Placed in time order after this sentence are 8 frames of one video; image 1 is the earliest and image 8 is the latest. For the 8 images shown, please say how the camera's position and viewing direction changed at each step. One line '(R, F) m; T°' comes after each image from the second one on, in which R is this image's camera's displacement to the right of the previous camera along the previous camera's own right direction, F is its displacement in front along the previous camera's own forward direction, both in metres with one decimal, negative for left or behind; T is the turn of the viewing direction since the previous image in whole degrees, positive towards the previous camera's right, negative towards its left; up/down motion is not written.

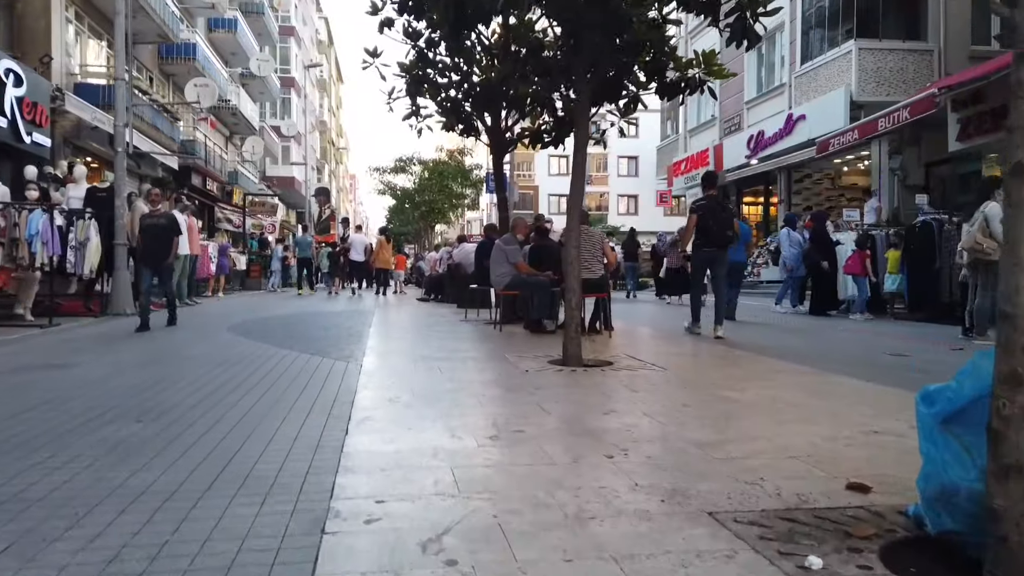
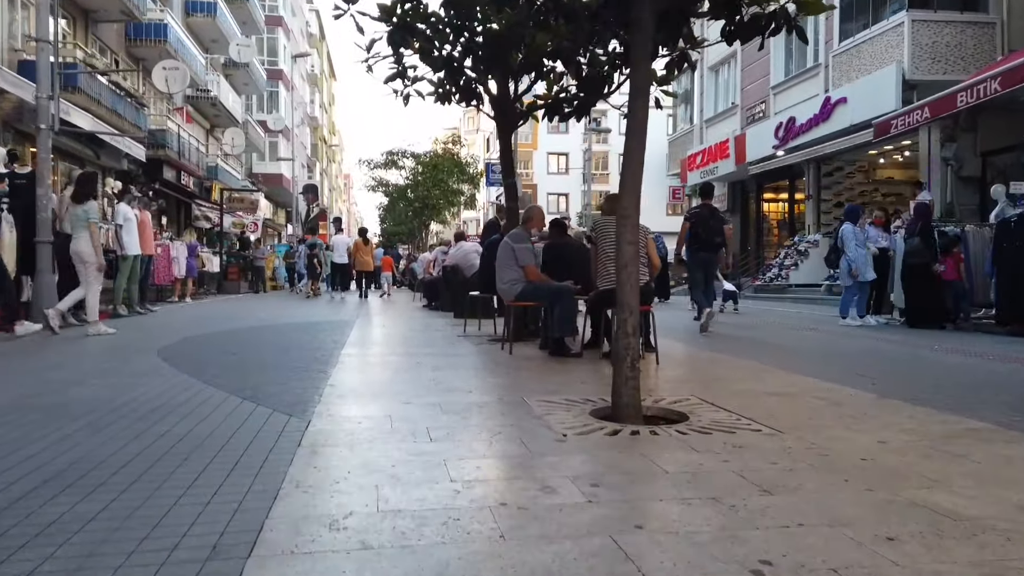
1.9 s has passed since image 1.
(-0.2, +2.5) m; 0°
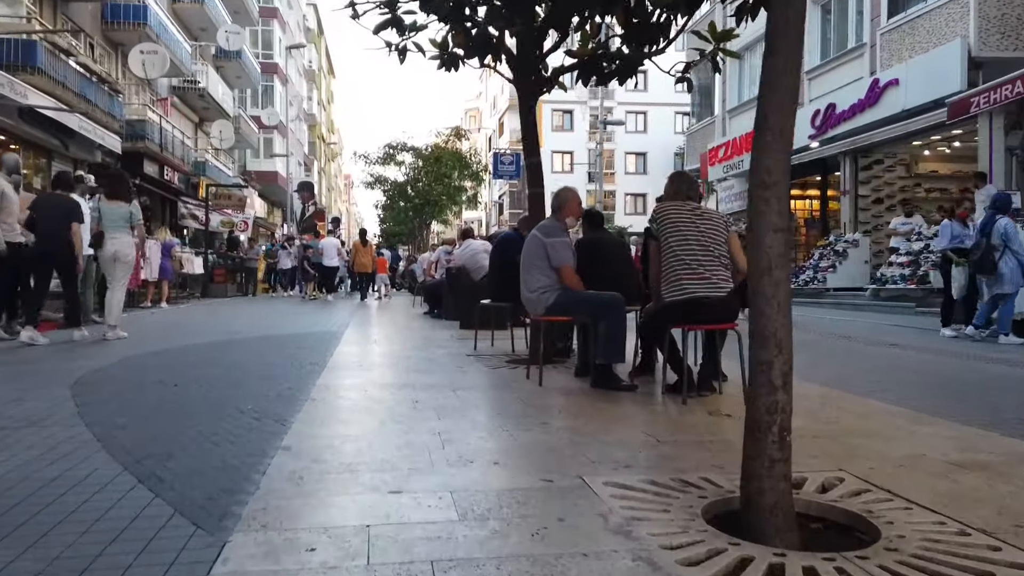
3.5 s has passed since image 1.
(-0.3, +2.1) m; 0°
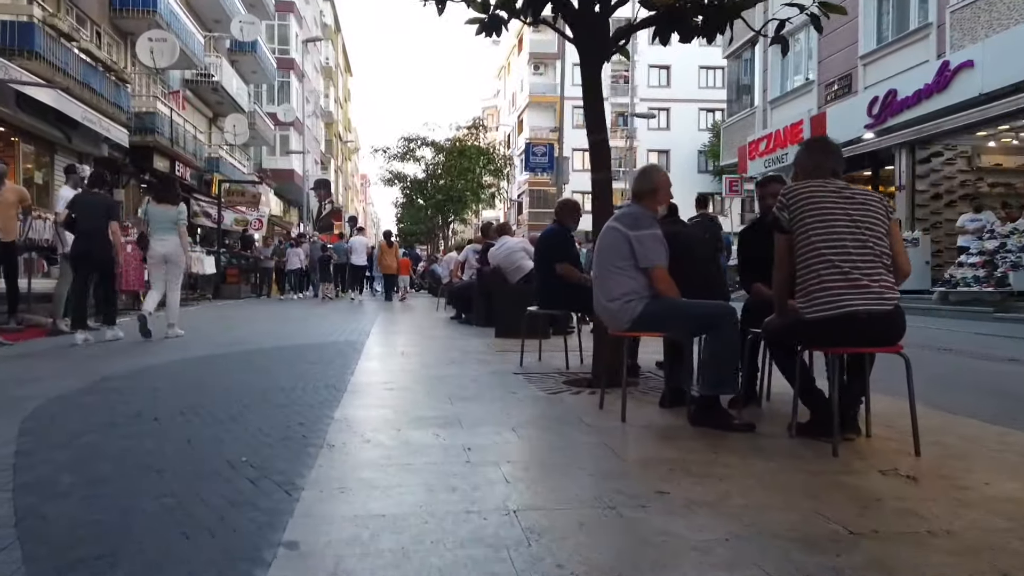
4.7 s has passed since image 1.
(-0.4, +1.4) m; -1°
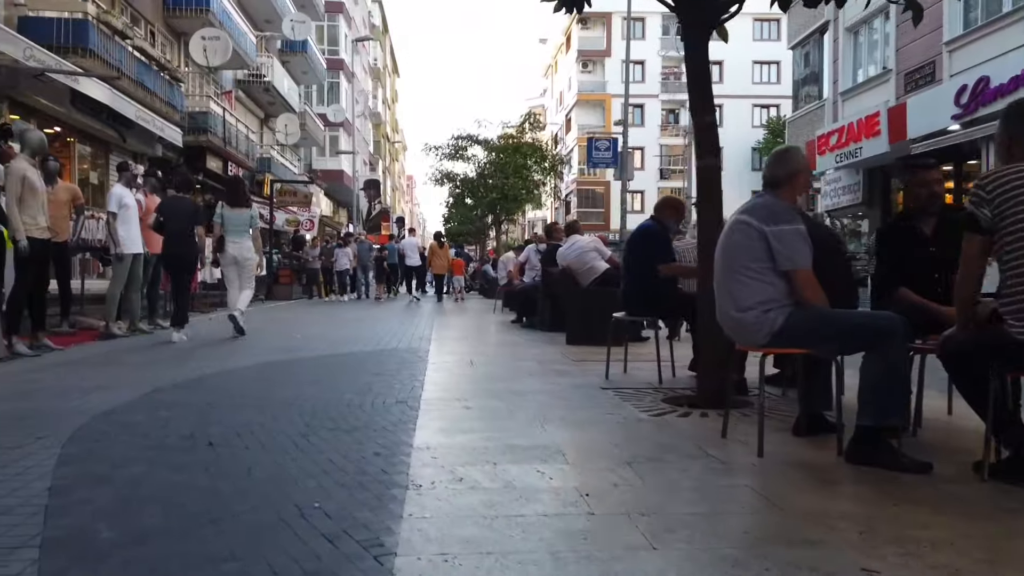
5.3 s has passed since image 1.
(-0.4, +0.8) m; -3°
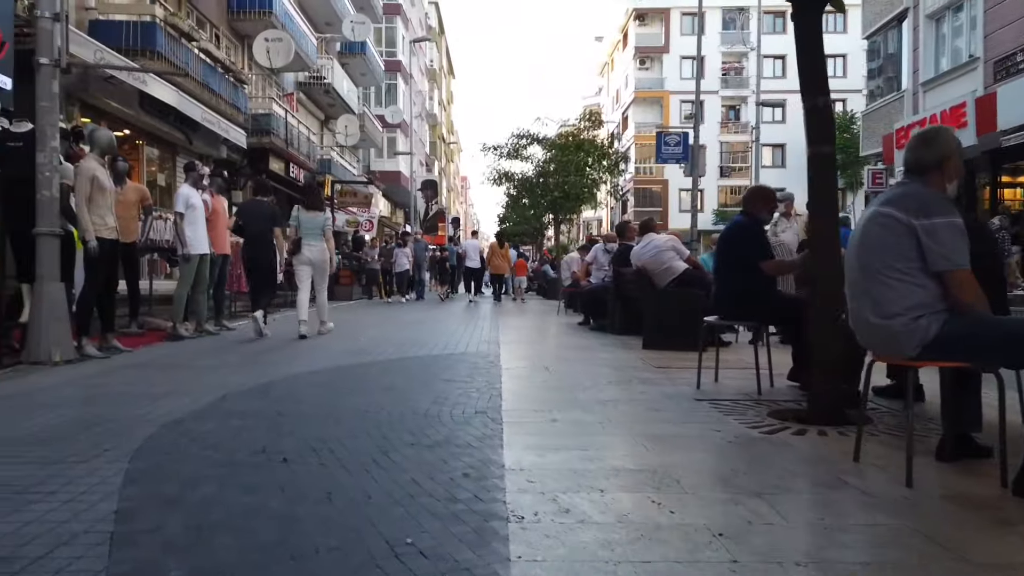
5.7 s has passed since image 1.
(-0.3, +0.4) m; -4°
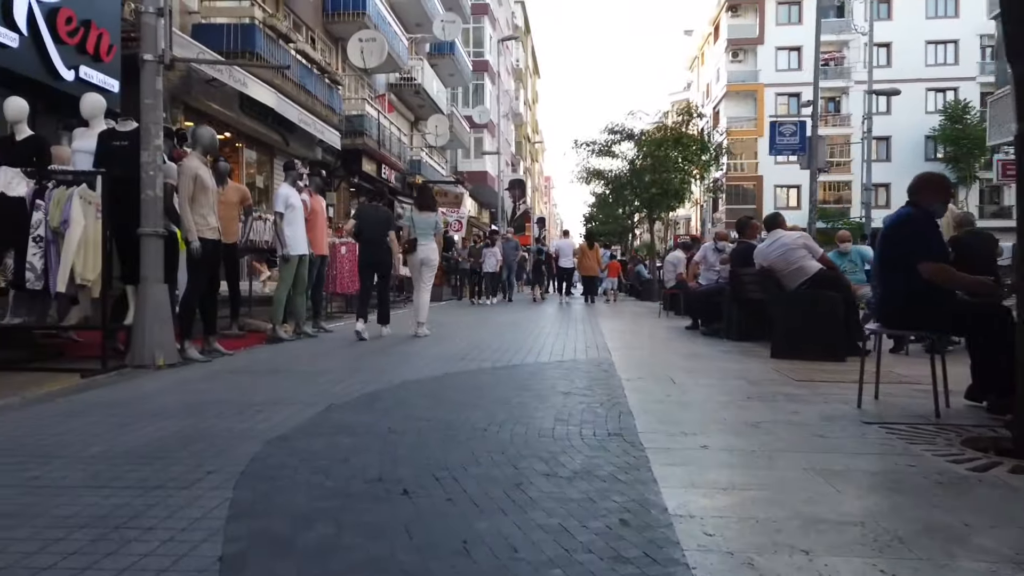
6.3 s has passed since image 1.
(-0.4, +0.6) m; -6°
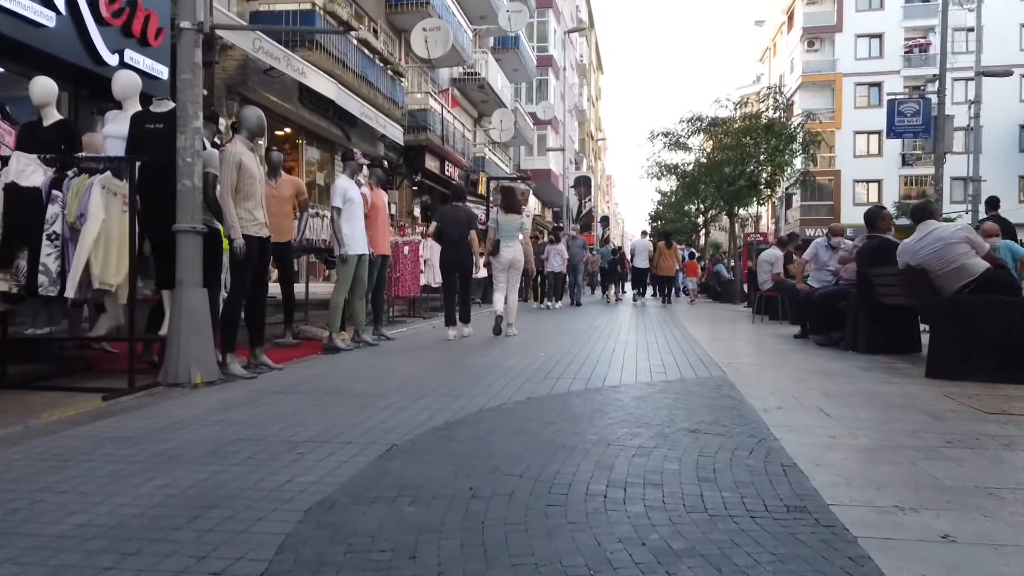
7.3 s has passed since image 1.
(-0.3, +1.3) m; -5°
